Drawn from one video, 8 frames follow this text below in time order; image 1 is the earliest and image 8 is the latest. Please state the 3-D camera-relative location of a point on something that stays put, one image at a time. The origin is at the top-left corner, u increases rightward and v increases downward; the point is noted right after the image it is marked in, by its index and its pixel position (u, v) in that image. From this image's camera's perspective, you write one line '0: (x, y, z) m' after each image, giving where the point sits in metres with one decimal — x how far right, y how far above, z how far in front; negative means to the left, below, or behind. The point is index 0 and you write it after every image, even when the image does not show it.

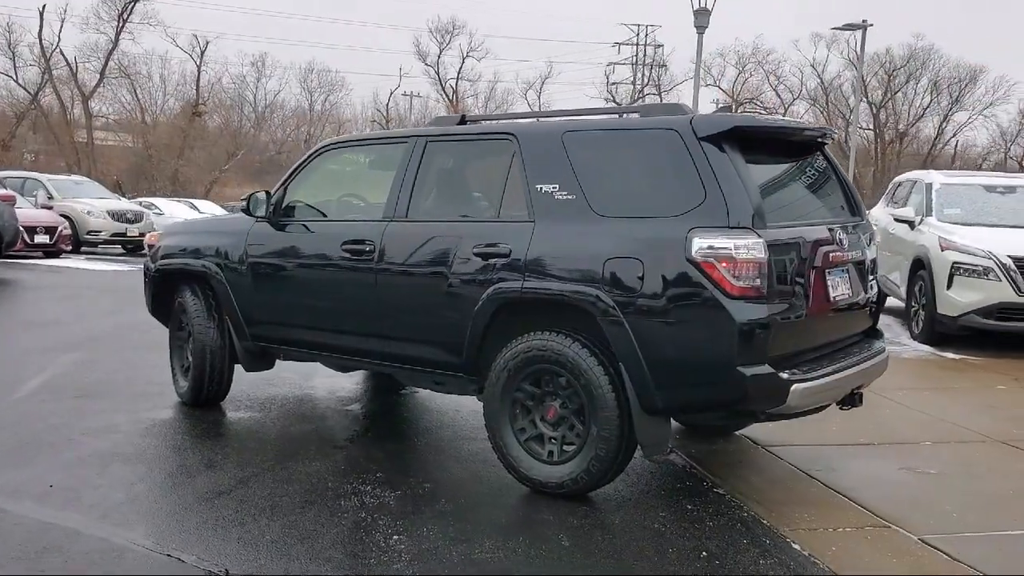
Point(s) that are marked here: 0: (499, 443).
0: (-0.1, -0.7, +4.4) m
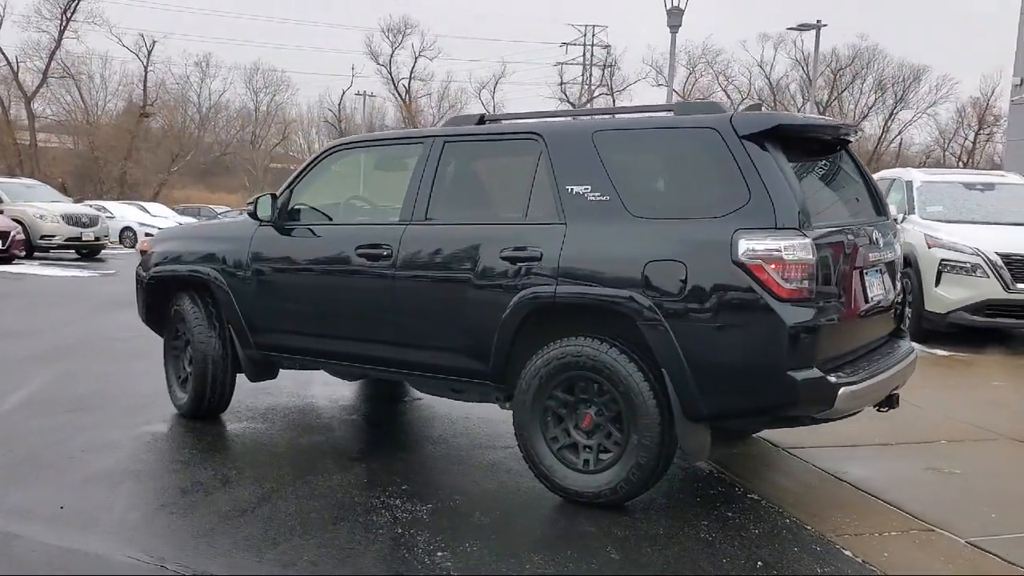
0: (+0.1, -0.7, +4.3) m
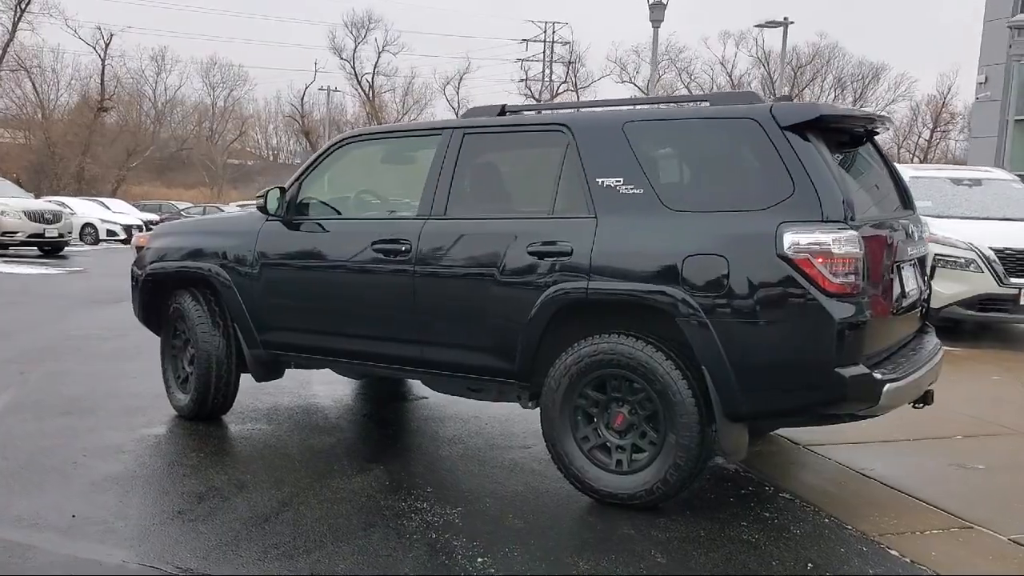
0: (+0.2, -0.7, +4.2) m
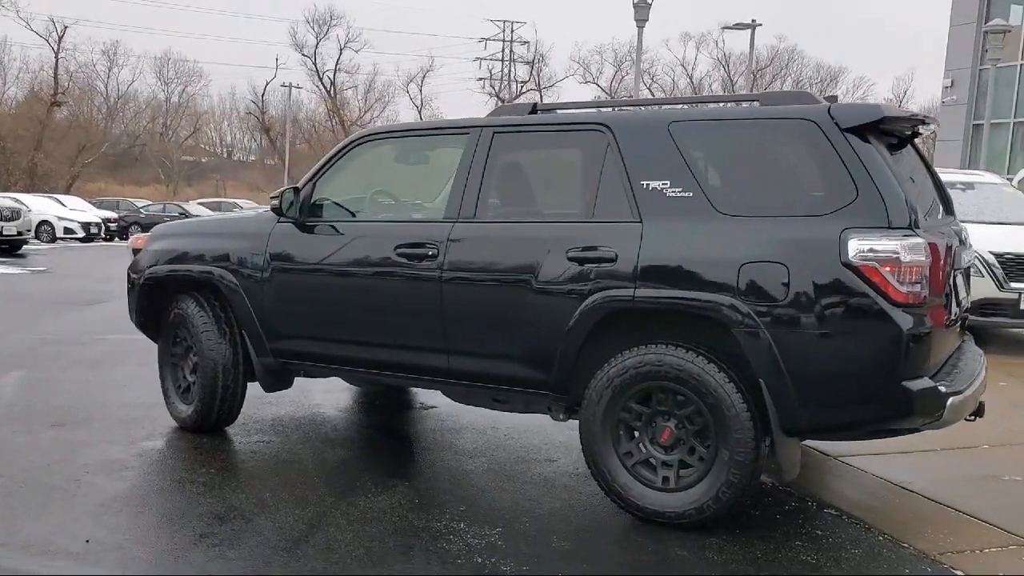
0: (+0.4, -0.7, +4.0) m
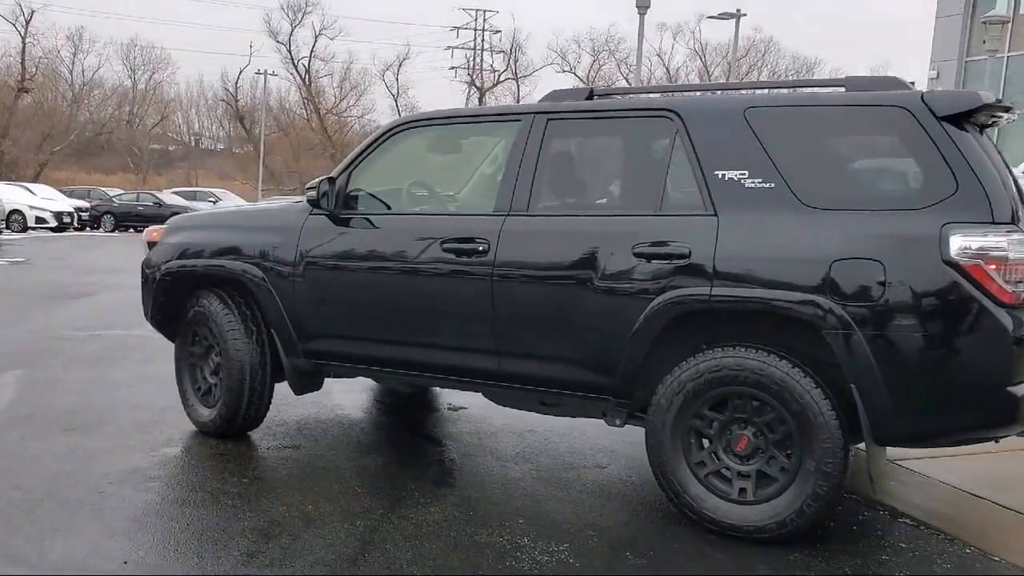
0: (+0.6, -0.7, +3.7) m
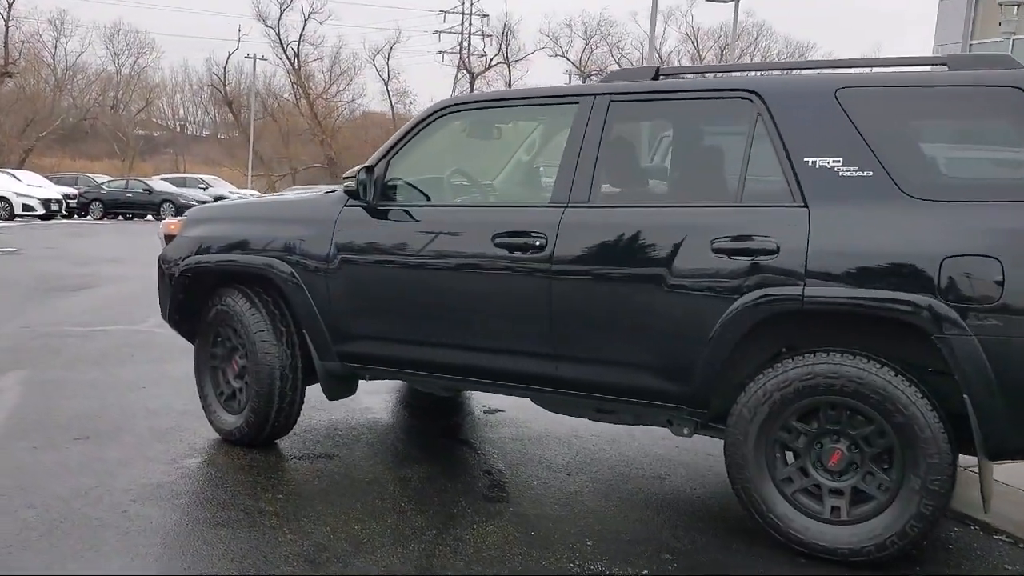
0: (+0.8, -0.7, +3.4) m
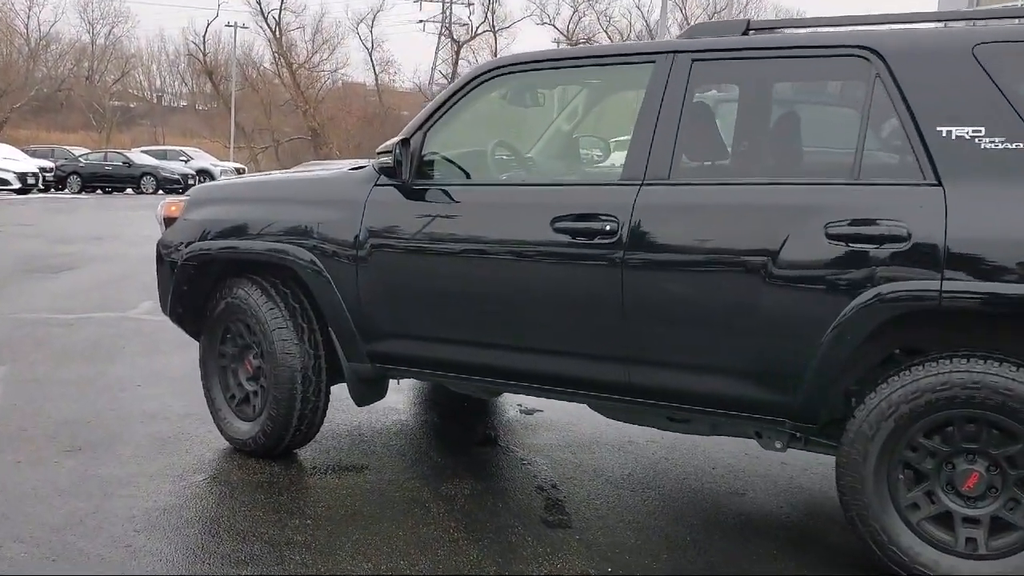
0: (+1.0, -0.7, +2.9) m
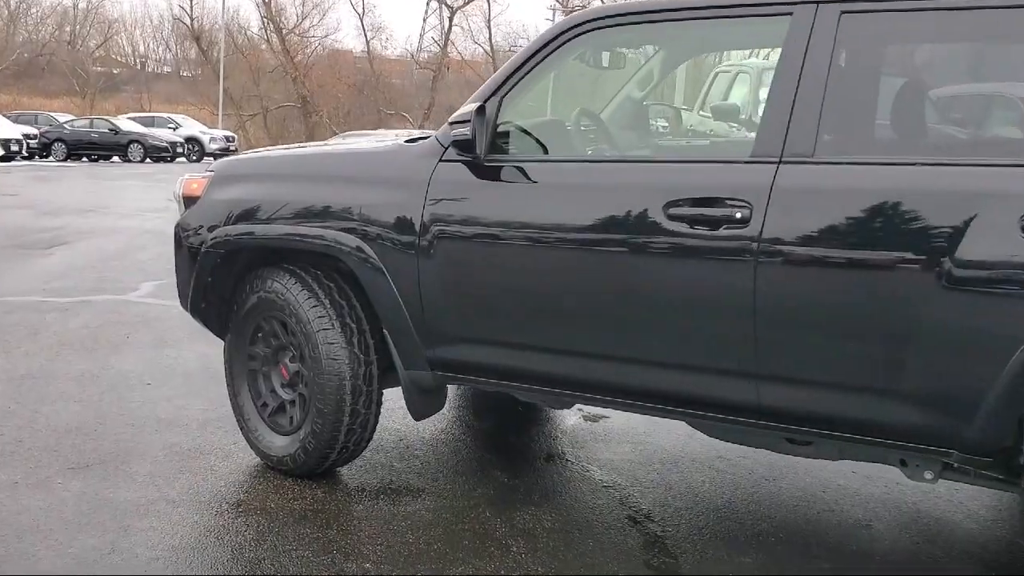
0: (+1.3, -0.7, +2.4) m
